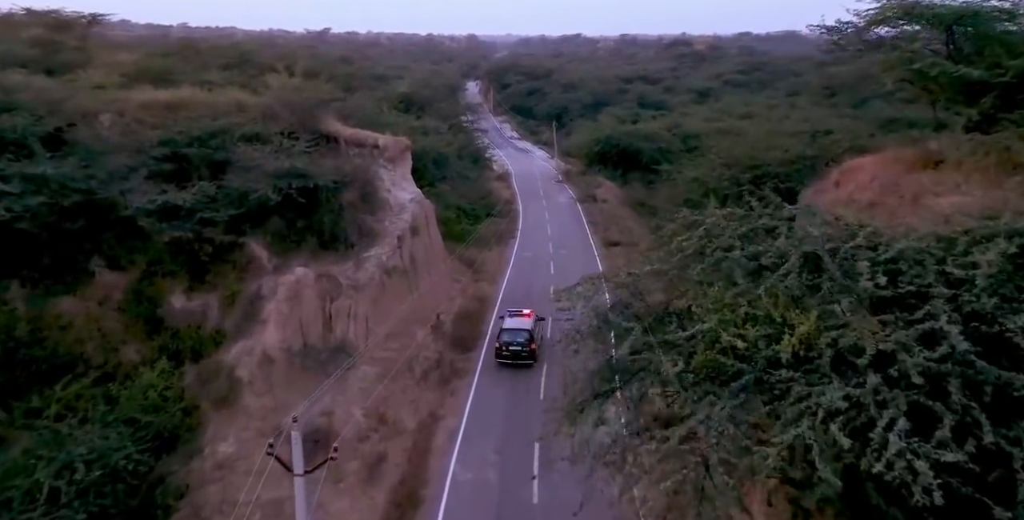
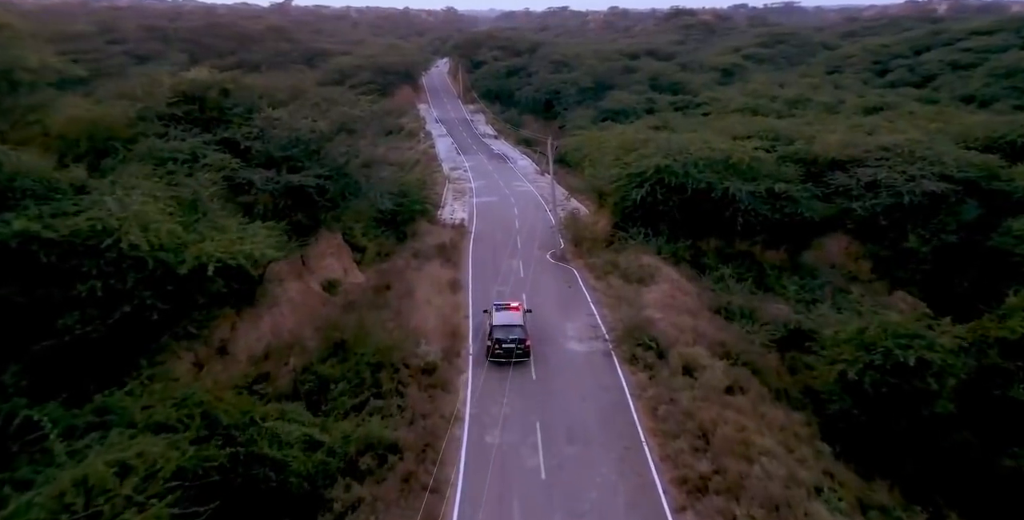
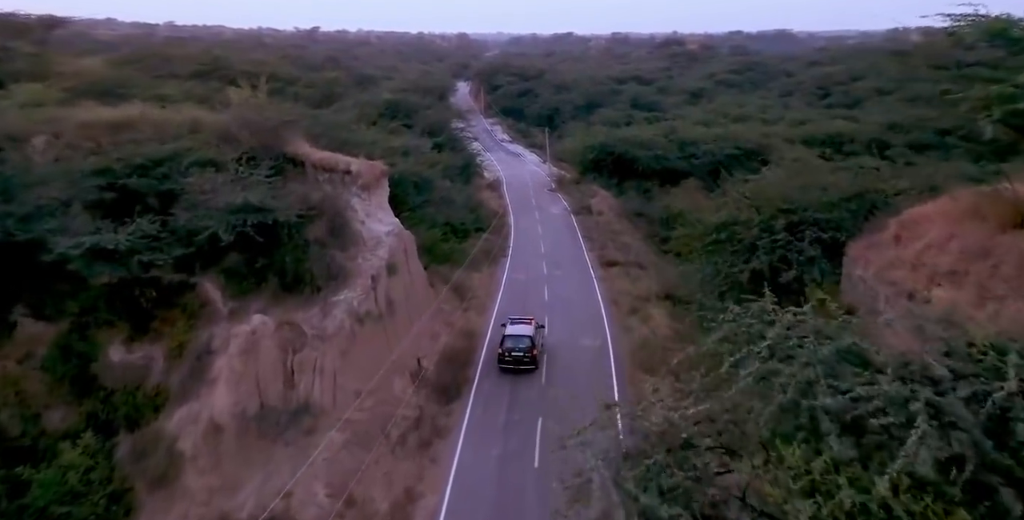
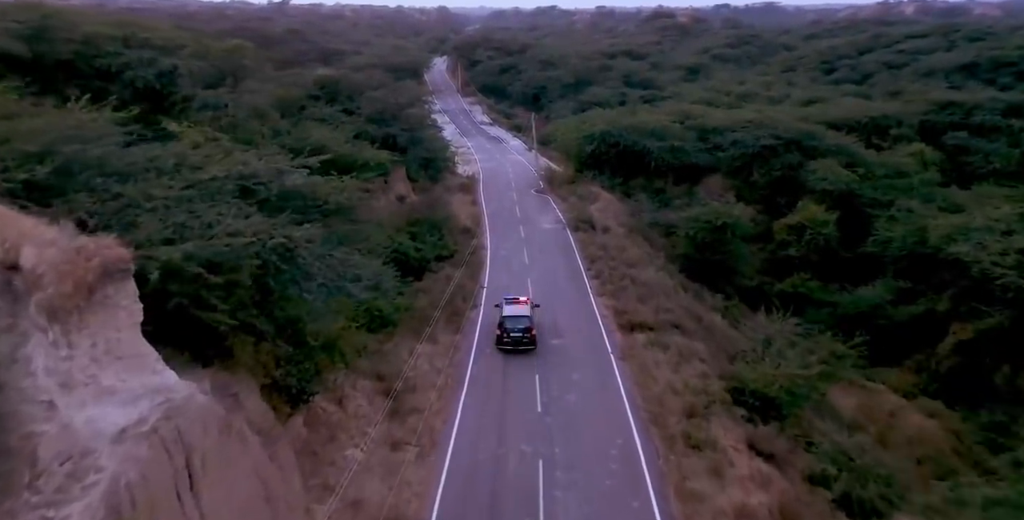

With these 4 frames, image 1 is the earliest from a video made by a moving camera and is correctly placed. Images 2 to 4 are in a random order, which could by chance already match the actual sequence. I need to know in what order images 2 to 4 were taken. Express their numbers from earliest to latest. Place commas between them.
3, 4, 2
